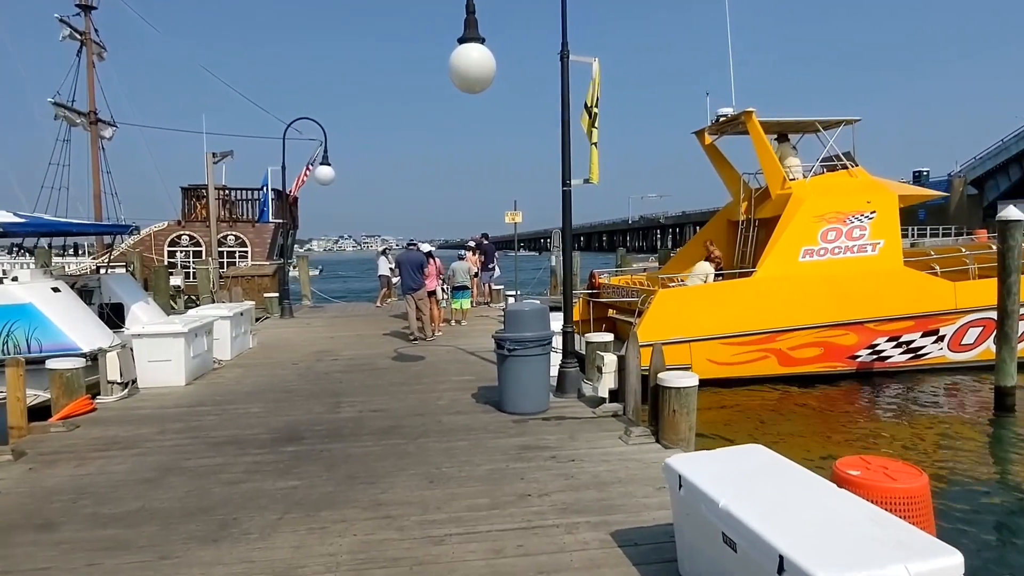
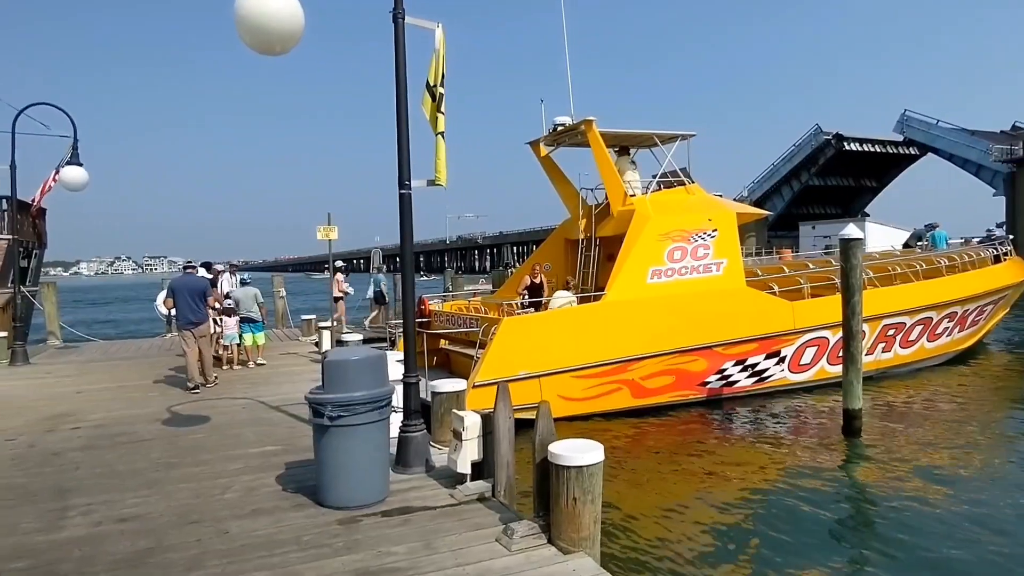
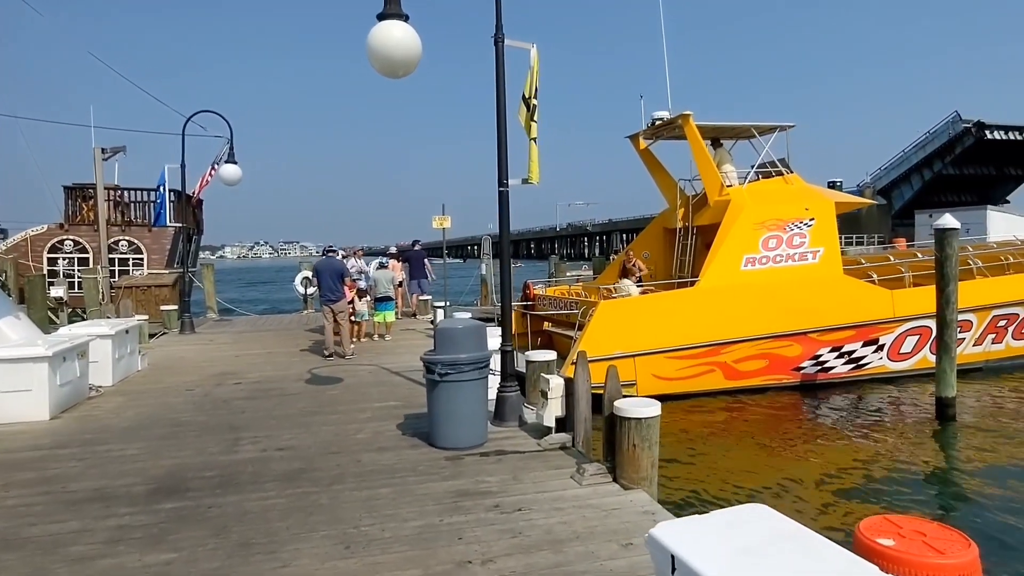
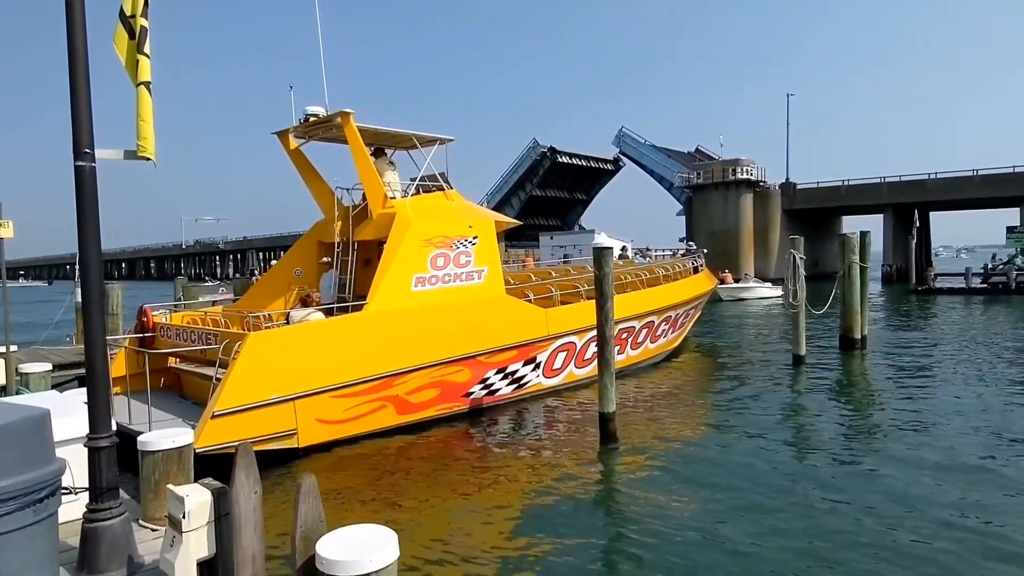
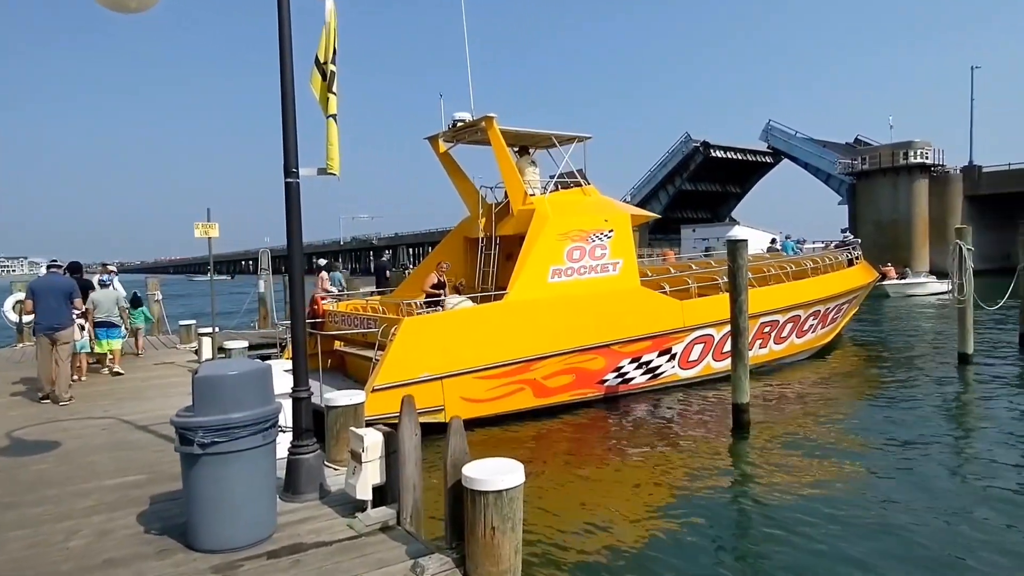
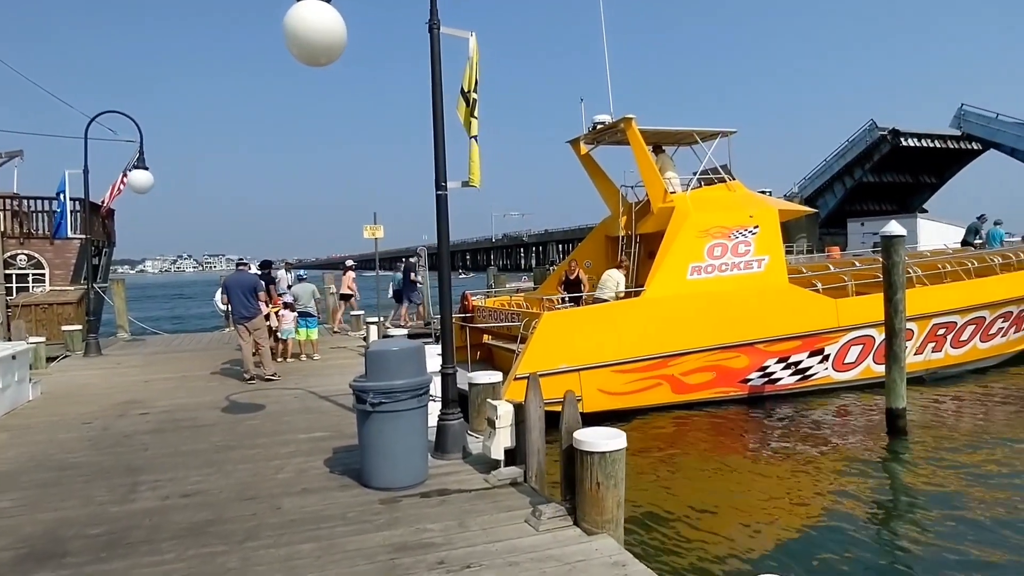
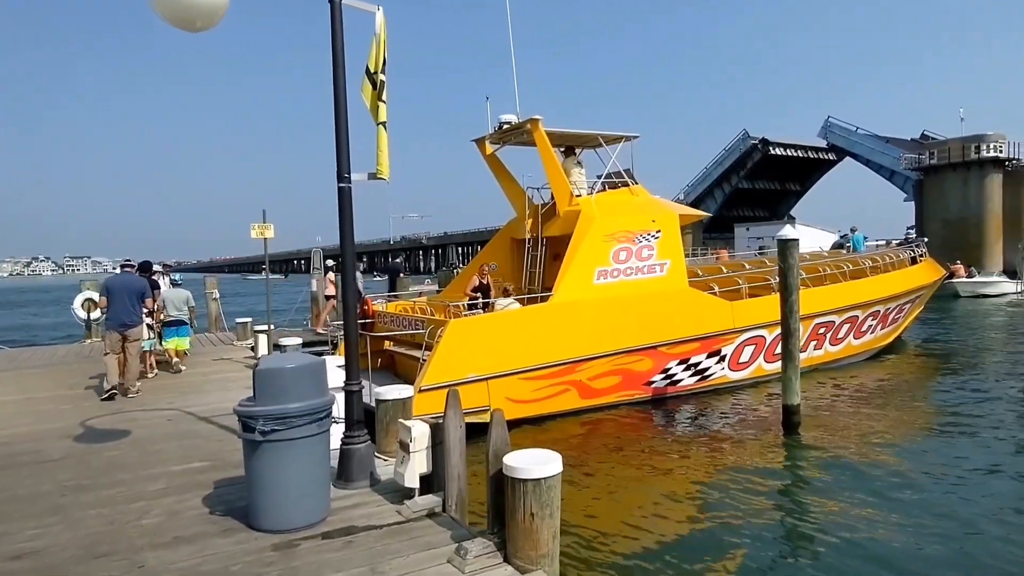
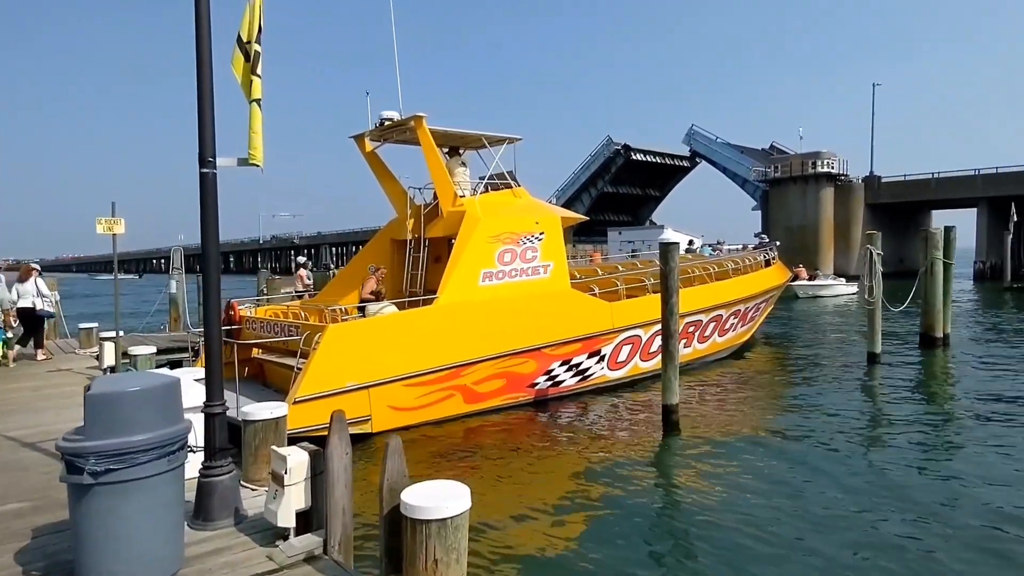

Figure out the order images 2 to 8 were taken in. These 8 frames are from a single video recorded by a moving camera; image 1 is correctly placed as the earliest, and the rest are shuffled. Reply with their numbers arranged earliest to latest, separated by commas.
3, 6, 2, 7, 5, 8, 4
